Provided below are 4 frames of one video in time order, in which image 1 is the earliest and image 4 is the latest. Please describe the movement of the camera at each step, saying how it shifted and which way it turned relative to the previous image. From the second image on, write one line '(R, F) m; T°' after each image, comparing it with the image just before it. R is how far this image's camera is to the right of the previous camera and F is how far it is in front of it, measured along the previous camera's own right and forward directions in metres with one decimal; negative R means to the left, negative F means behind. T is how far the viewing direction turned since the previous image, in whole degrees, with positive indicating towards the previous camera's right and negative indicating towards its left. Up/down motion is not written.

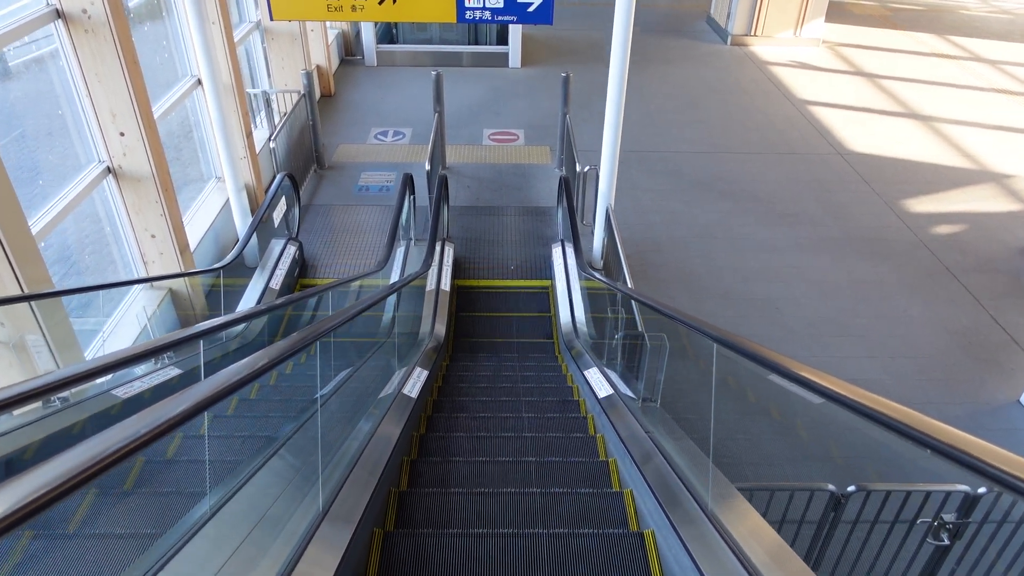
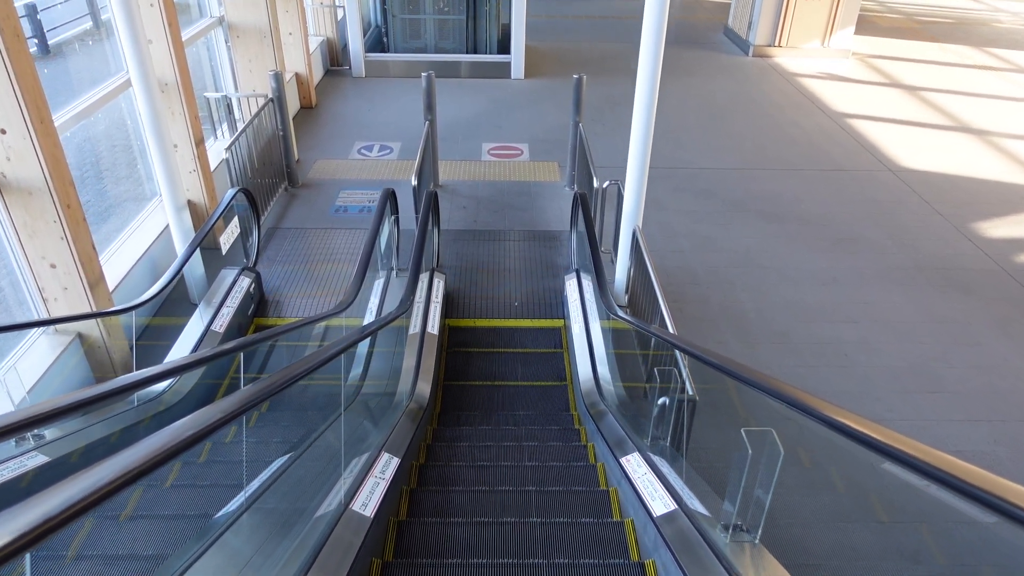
(0.0, +1.2) m; 0°
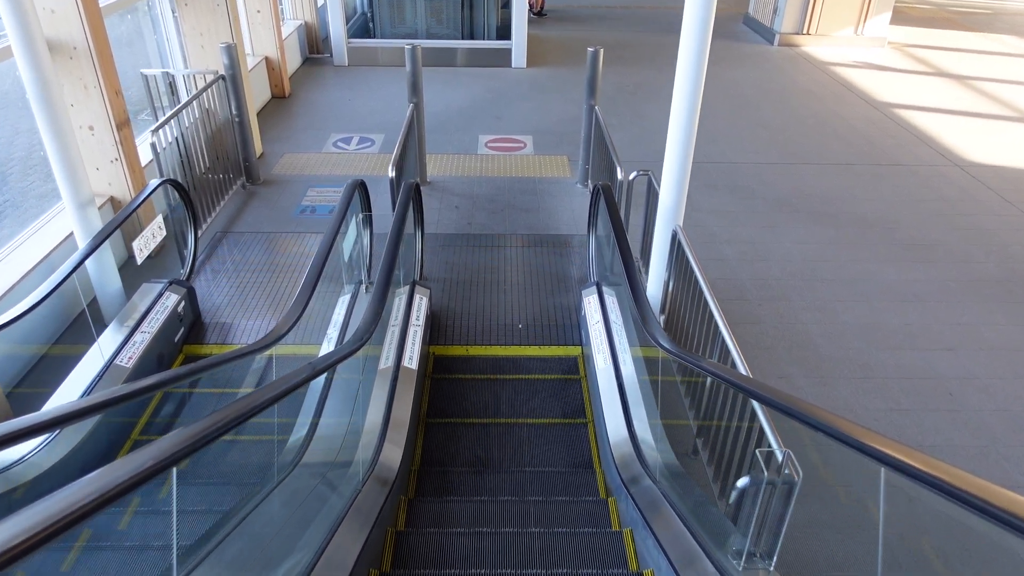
(0.0, +1.2) m; 0°
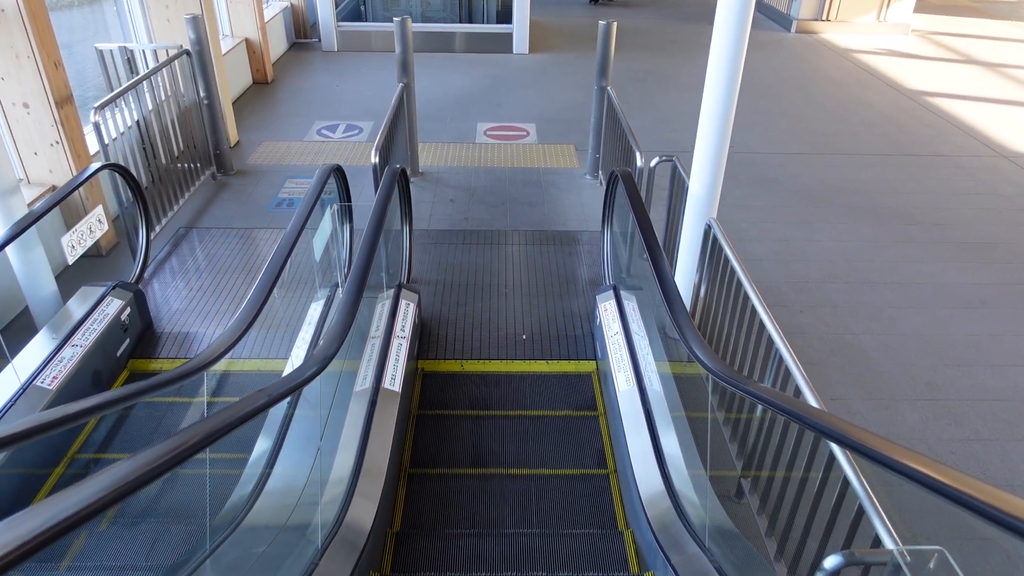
(0.0, +0.6) m; 0°
